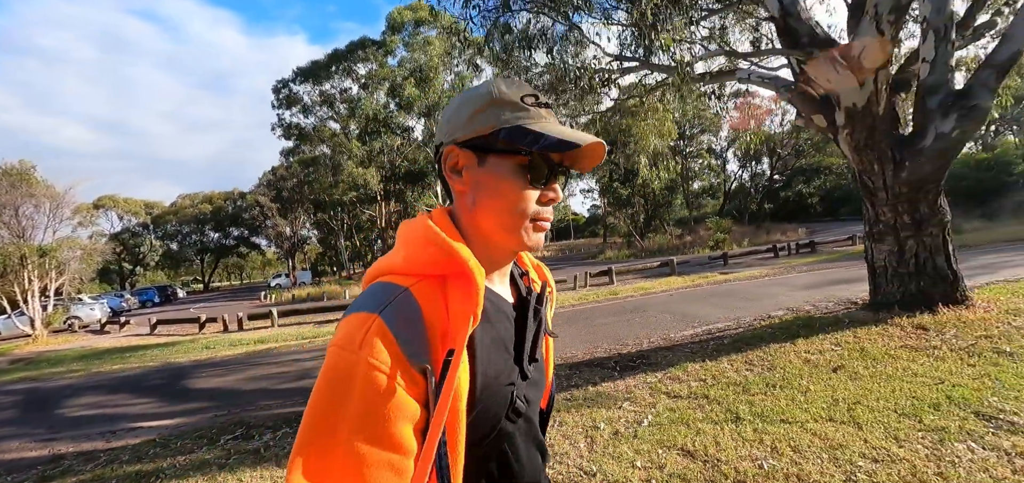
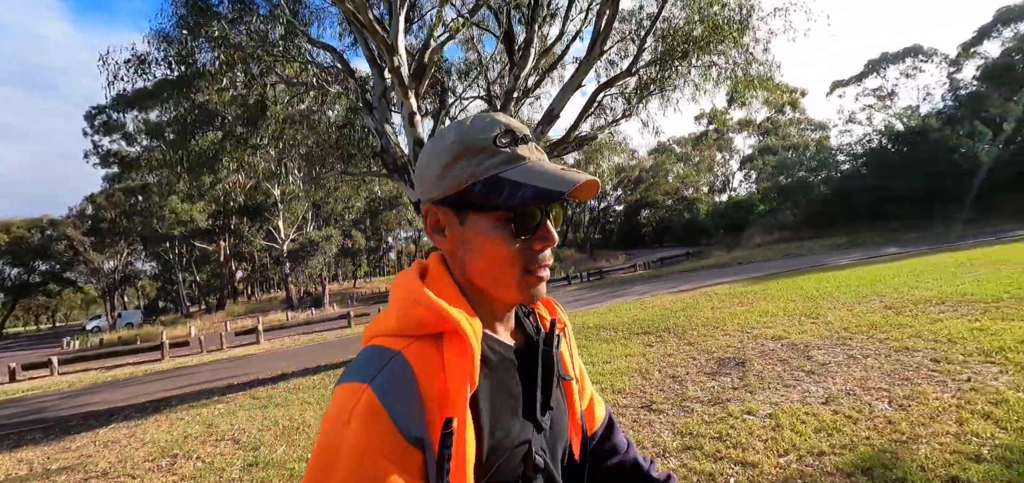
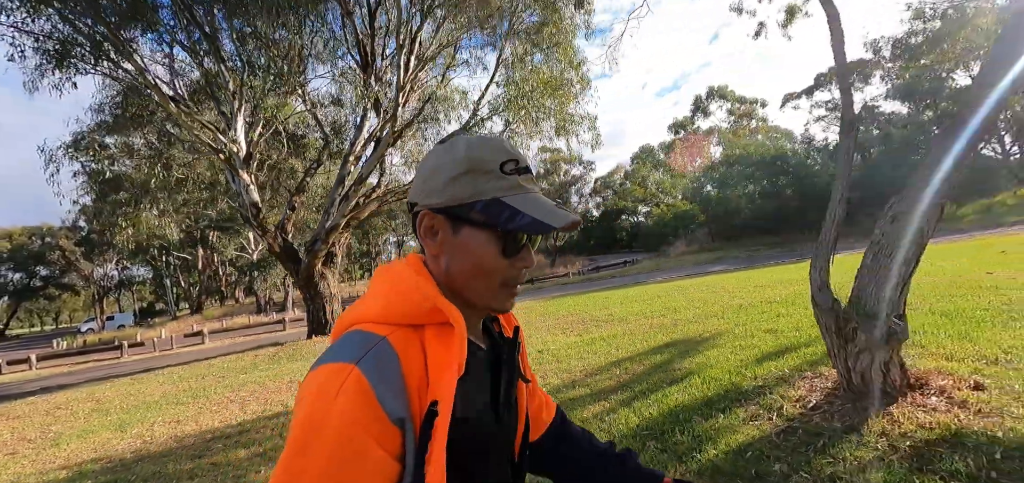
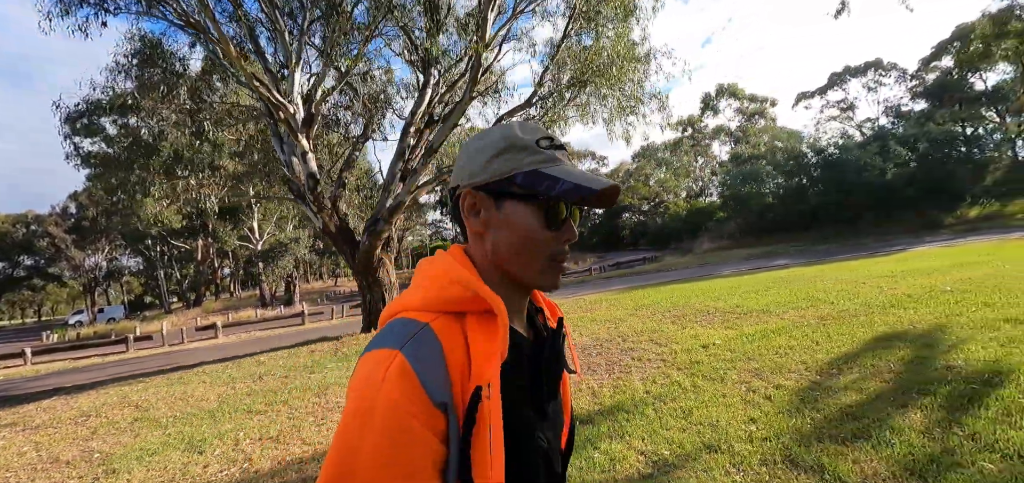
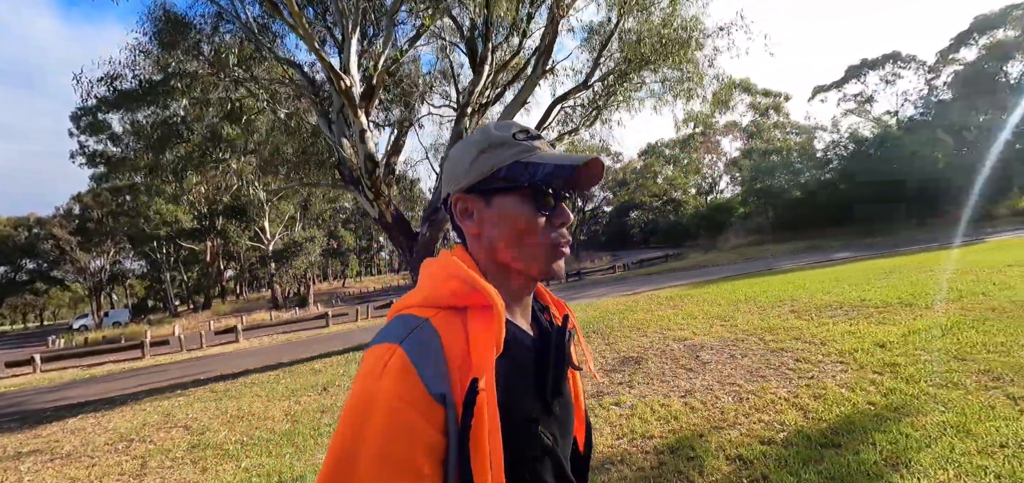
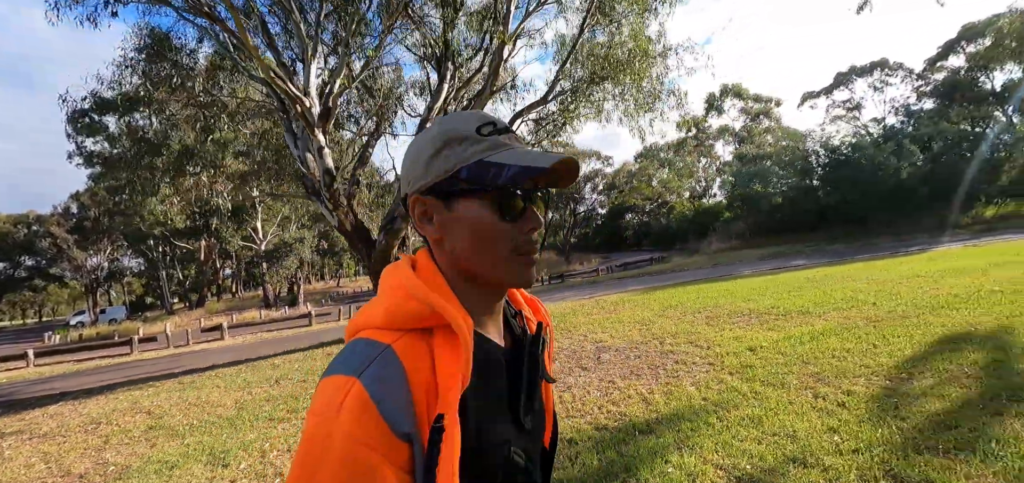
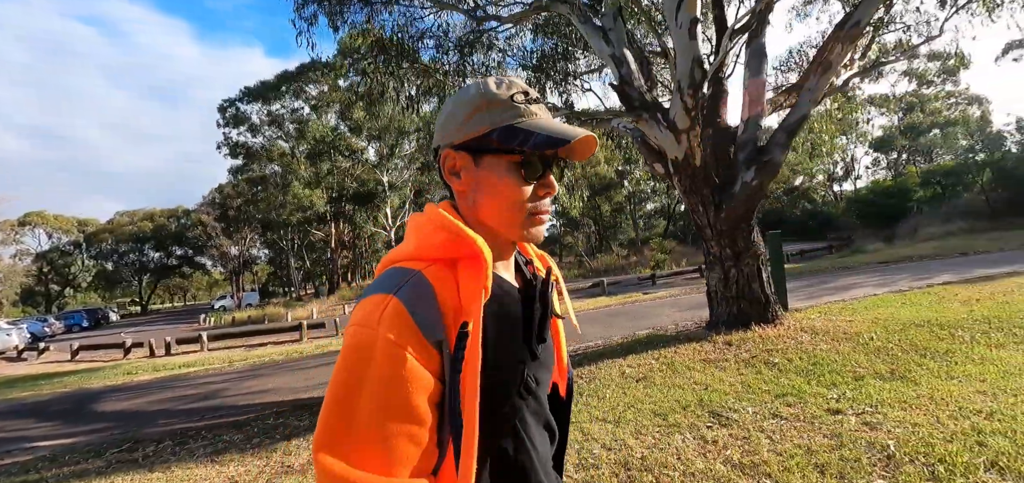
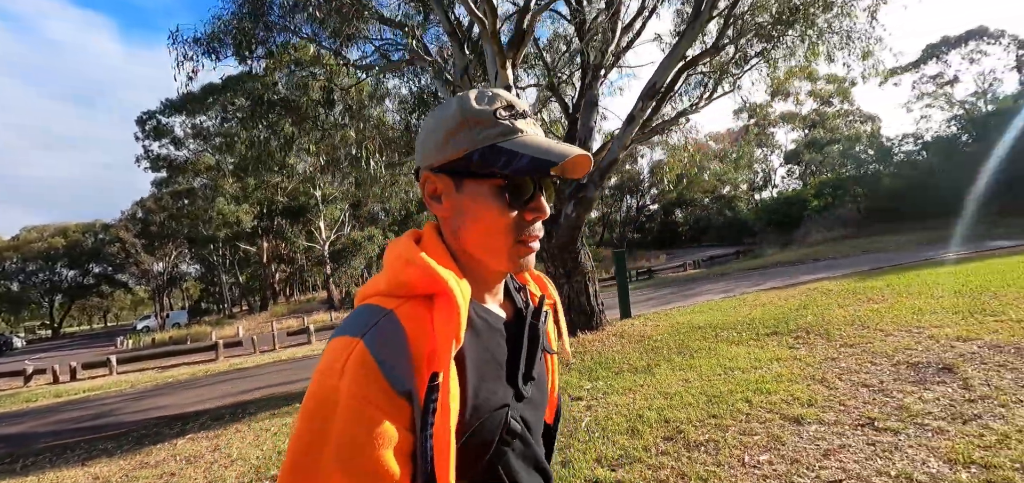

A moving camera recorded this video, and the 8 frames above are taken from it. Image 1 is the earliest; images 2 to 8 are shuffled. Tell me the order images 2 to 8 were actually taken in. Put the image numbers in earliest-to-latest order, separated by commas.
7, 8, 2, 5, 6, 4, 3
